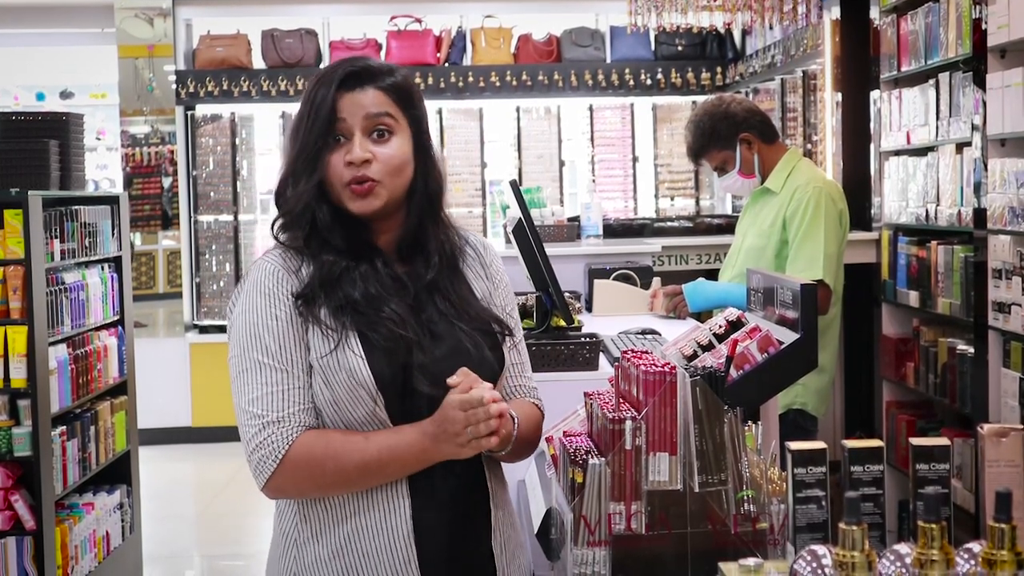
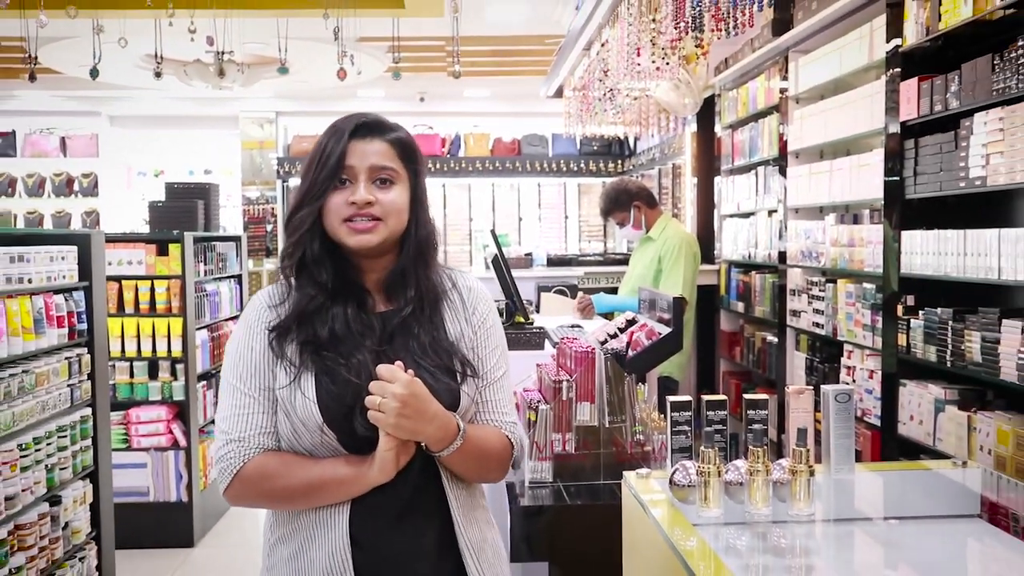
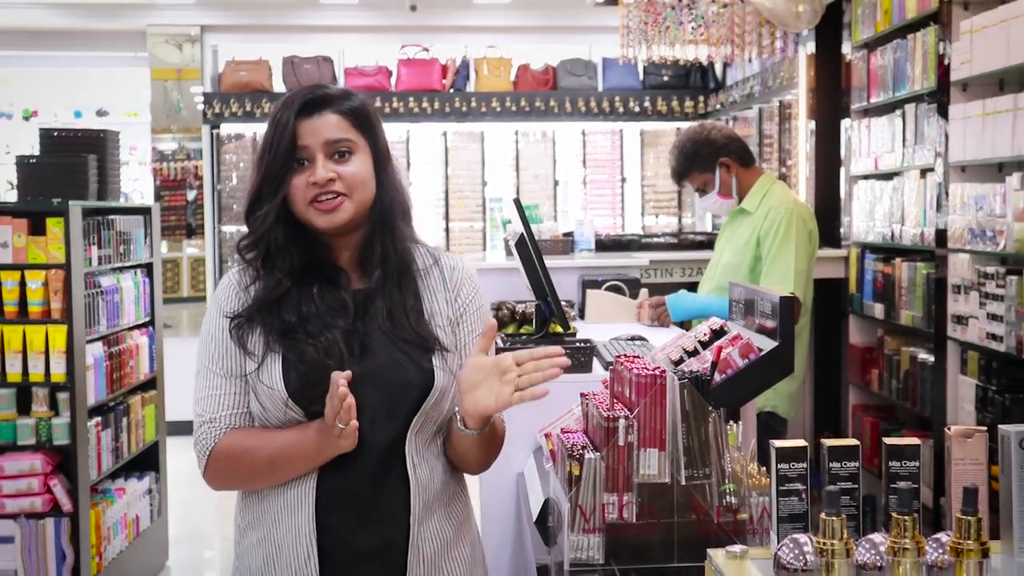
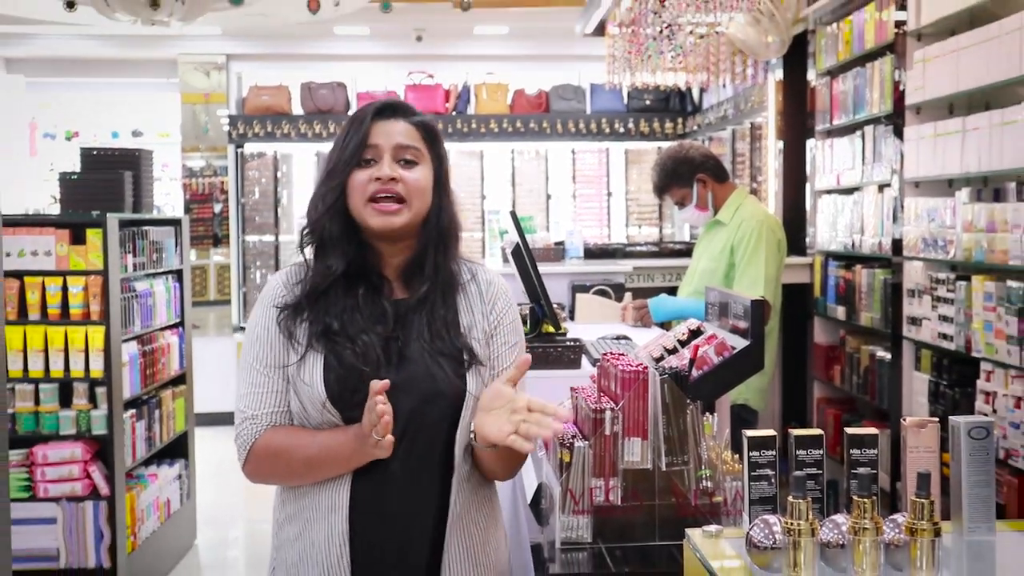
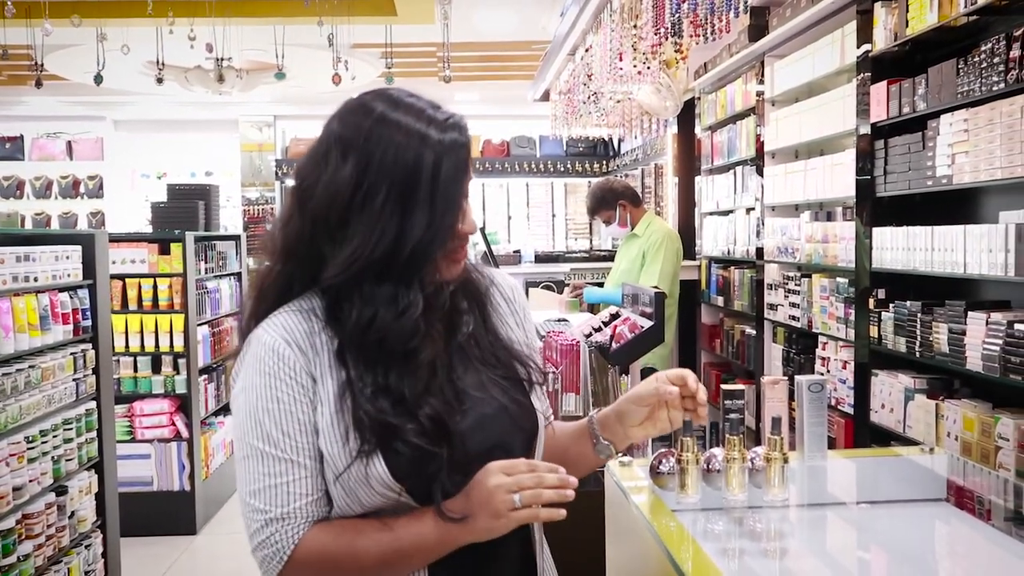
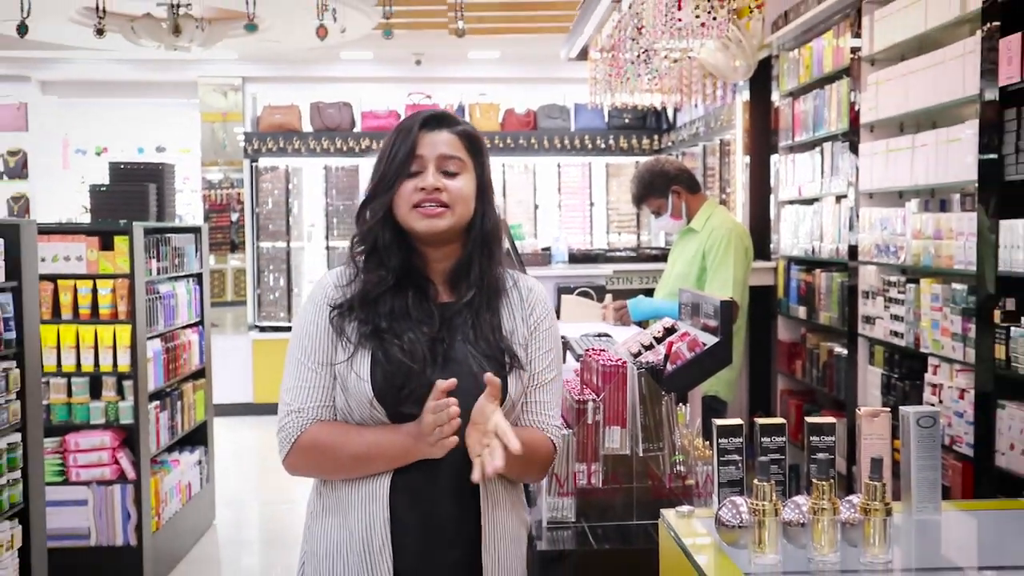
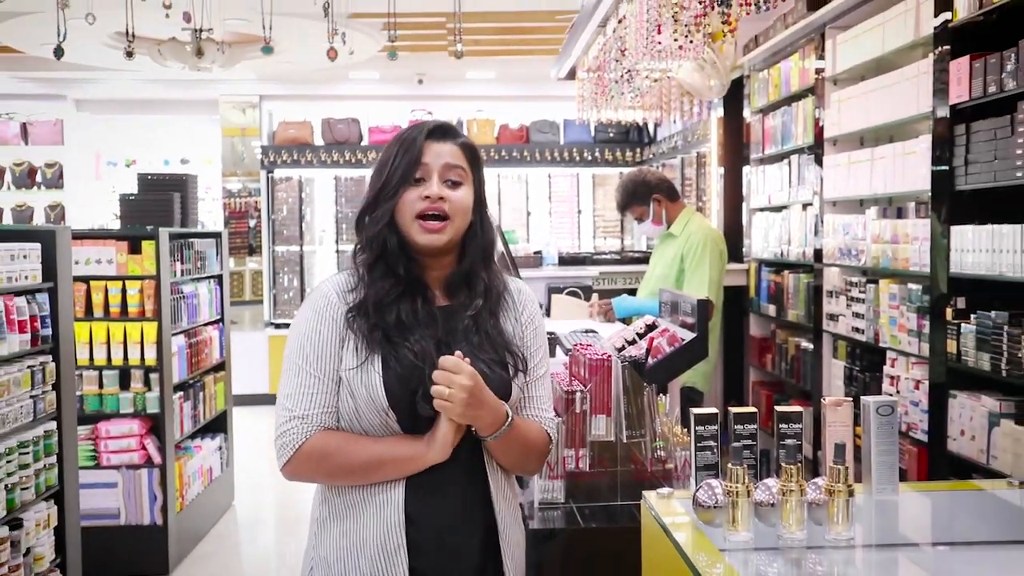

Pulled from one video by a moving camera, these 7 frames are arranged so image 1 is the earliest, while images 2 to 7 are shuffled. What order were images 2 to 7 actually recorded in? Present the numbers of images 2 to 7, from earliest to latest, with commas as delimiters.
3, 4, 6, 7, 2, 5
